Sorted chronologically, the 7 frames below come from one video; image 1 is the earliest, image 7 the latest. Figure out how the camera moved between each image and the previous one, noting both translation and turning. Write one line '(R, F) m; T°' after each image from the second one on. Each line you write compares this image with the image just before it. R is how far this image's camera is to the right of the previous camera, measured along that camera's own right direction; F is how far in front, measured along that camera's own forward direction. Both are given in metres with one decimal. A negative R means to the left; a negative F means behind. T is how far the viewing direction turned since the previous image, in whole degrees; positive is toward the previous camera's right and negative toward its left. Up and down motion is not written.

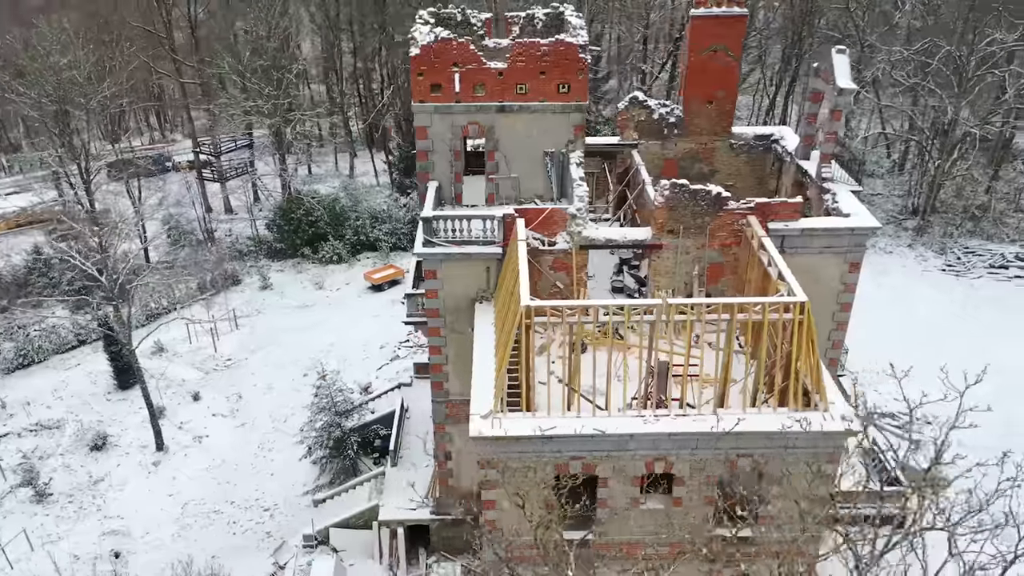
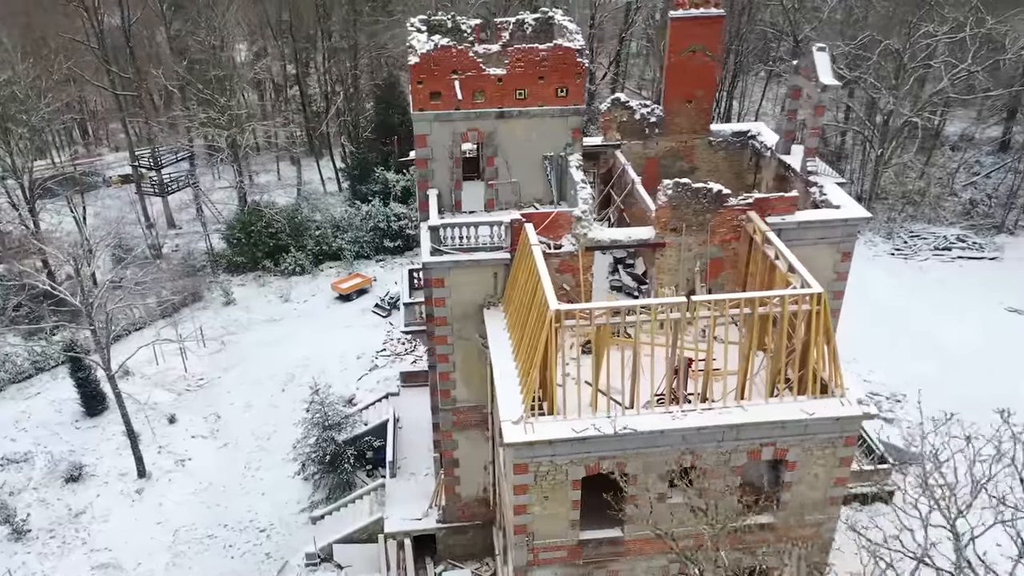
(-1.7, 0.0) m; +5°
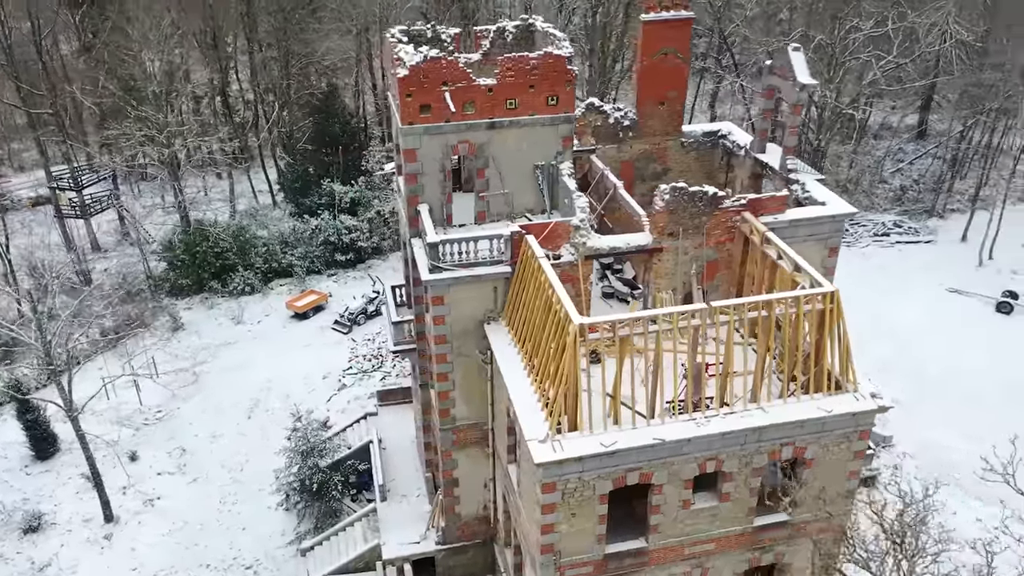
(-1.7, +0.4) m; +6°
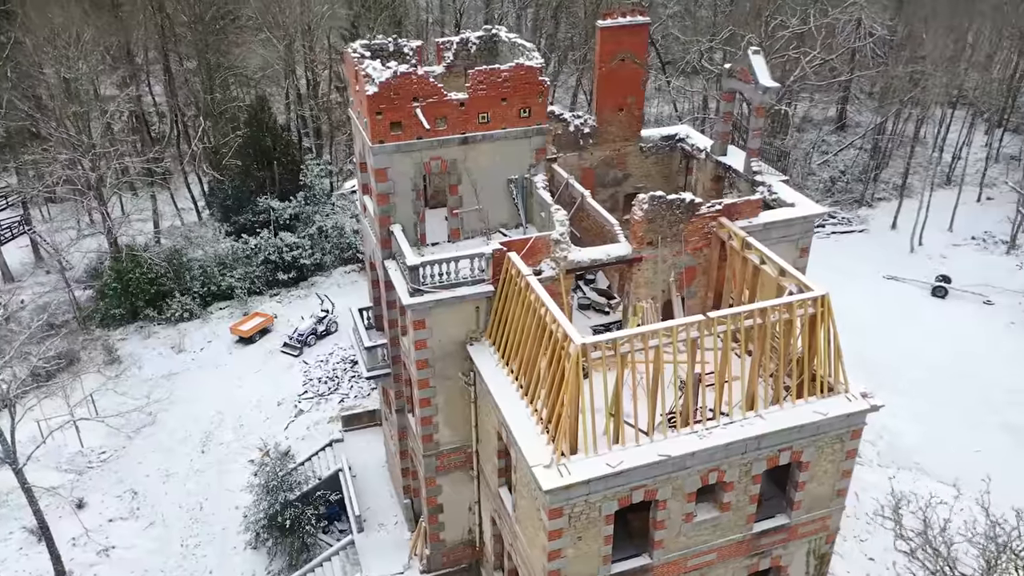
(-1.2, +0.5) m; +5°
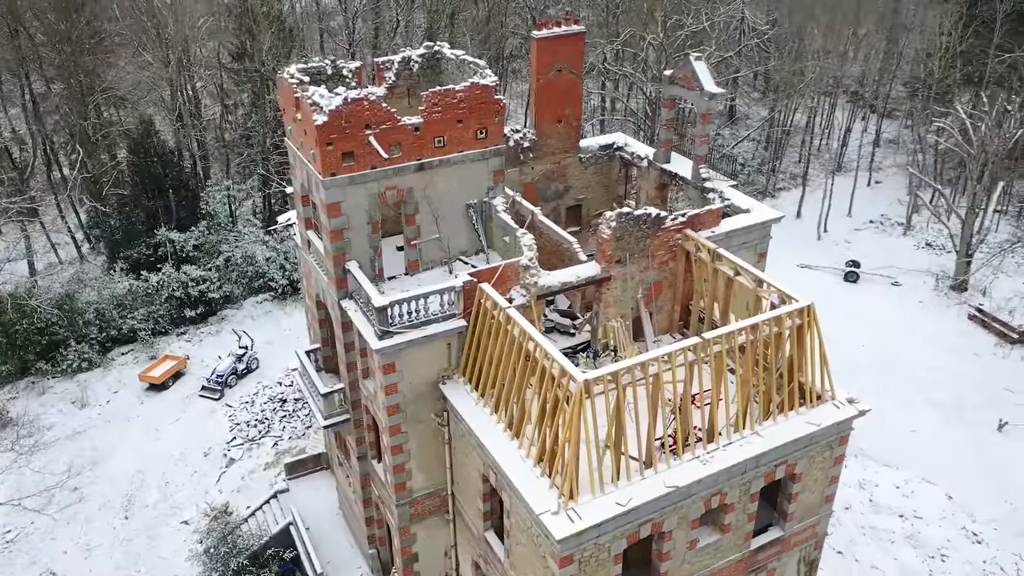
(-1.6, +1.1) m; +8°
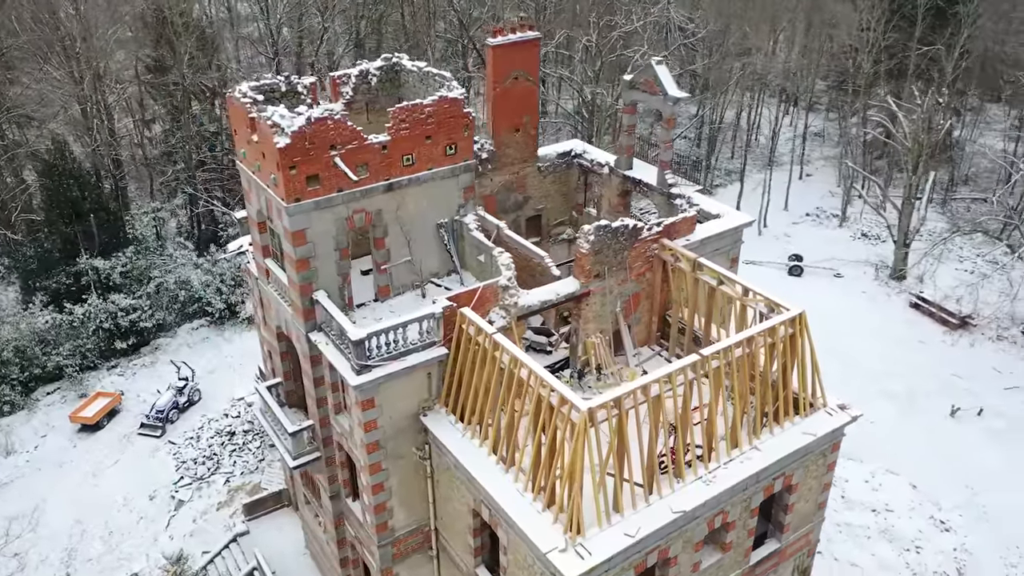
(-1.0, +0.8) m; +5°
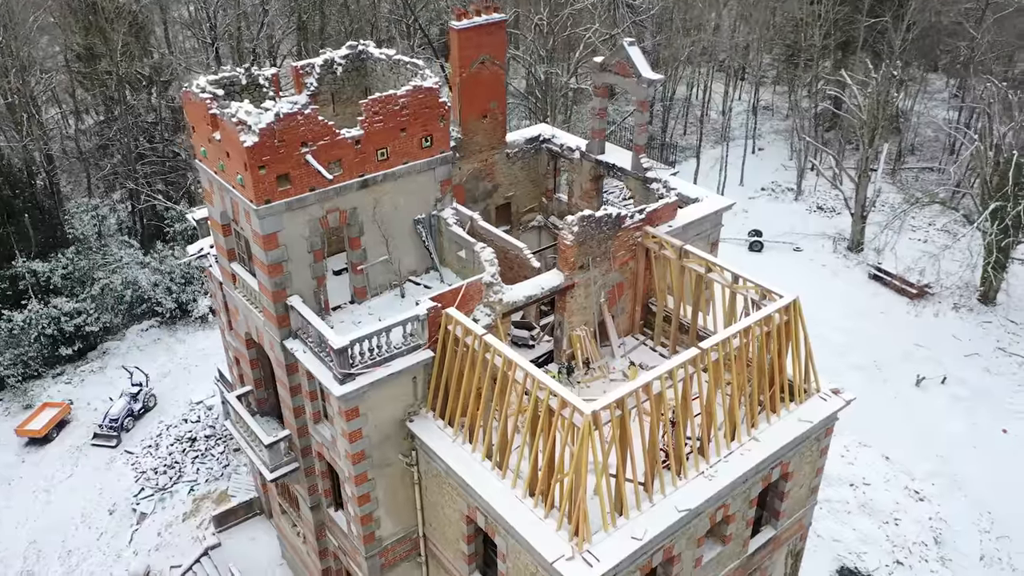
(-0.7, +0.7) m; +4°
